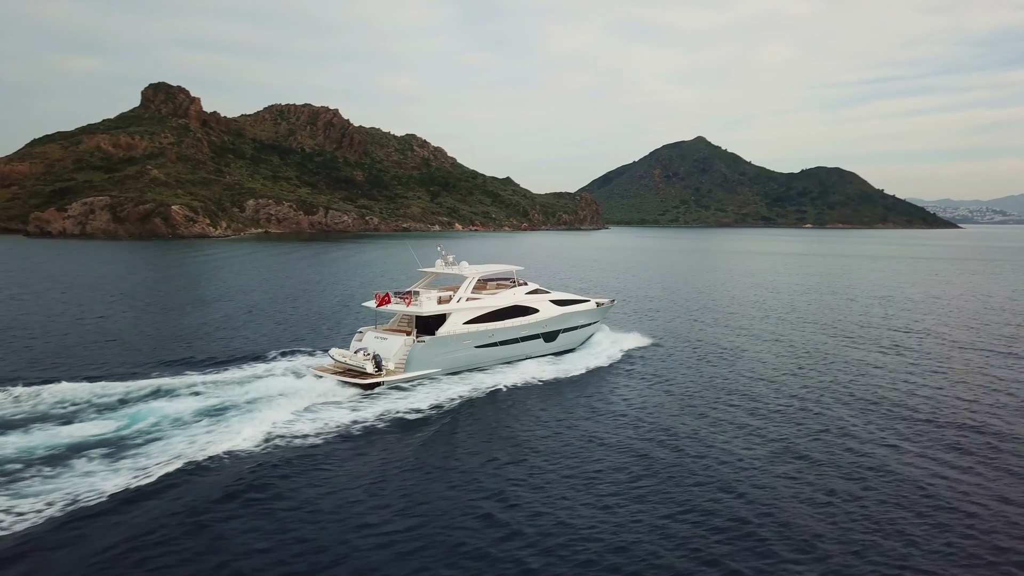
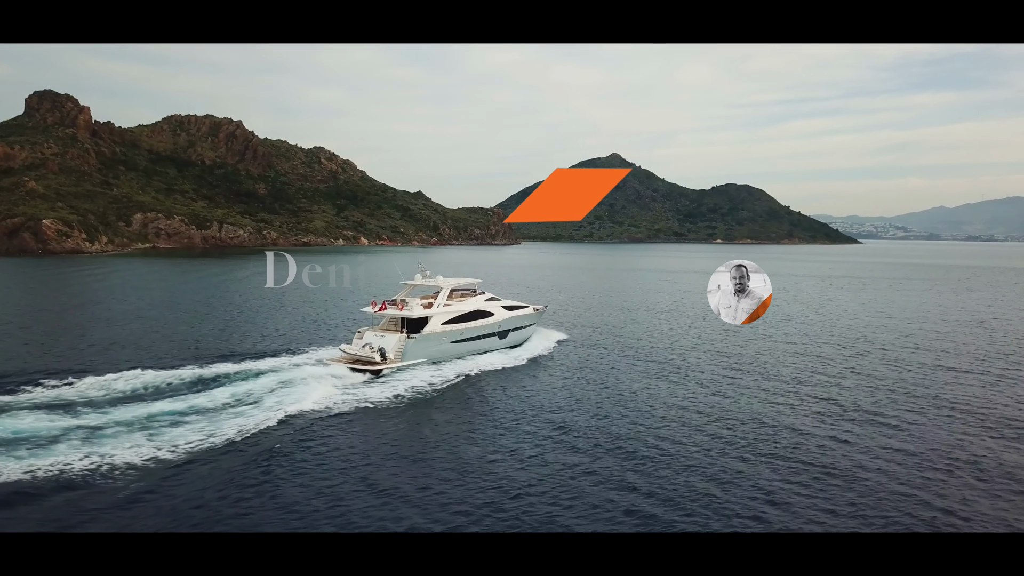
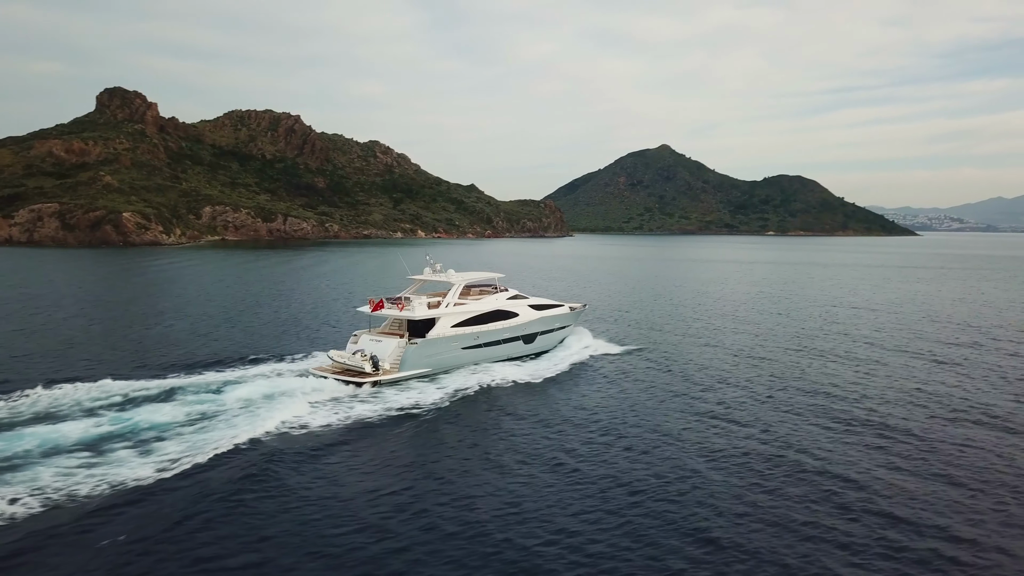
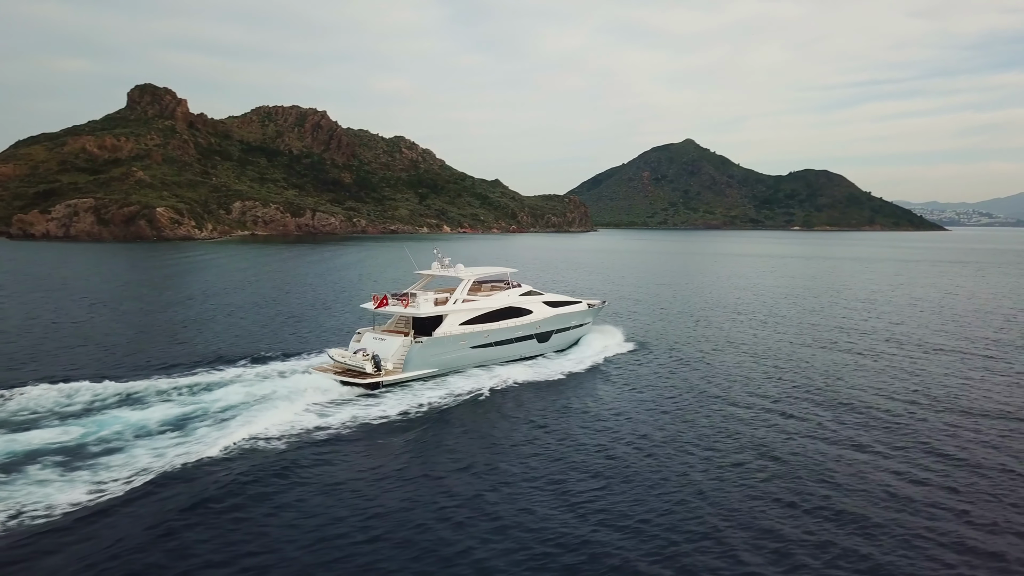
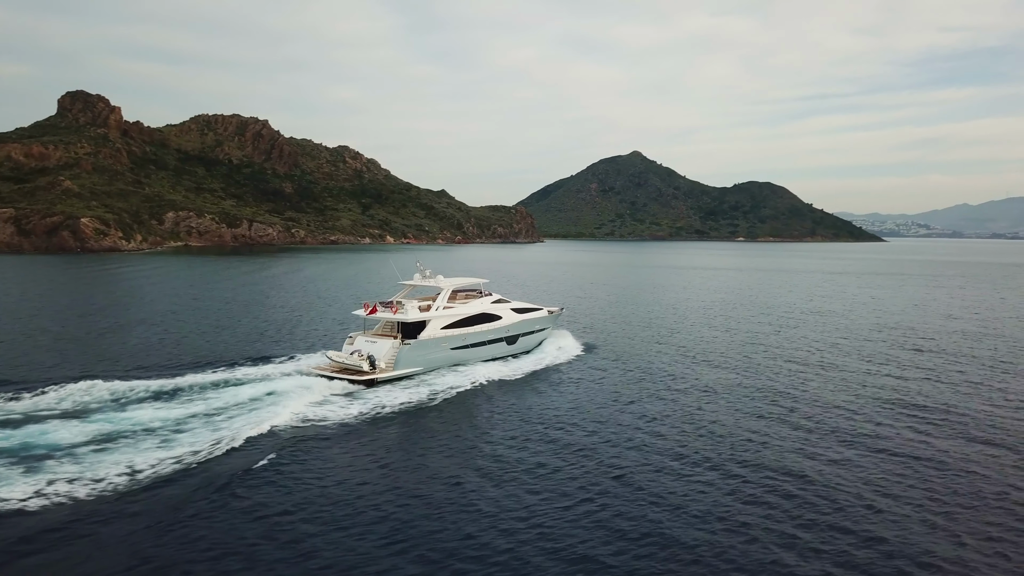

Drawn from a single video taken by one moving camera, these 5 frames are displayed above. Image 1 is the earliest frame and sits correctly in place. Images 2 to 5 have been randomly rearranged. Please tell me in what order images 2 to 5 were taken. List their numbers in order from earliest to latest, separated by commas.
4, 3, 5, 2
